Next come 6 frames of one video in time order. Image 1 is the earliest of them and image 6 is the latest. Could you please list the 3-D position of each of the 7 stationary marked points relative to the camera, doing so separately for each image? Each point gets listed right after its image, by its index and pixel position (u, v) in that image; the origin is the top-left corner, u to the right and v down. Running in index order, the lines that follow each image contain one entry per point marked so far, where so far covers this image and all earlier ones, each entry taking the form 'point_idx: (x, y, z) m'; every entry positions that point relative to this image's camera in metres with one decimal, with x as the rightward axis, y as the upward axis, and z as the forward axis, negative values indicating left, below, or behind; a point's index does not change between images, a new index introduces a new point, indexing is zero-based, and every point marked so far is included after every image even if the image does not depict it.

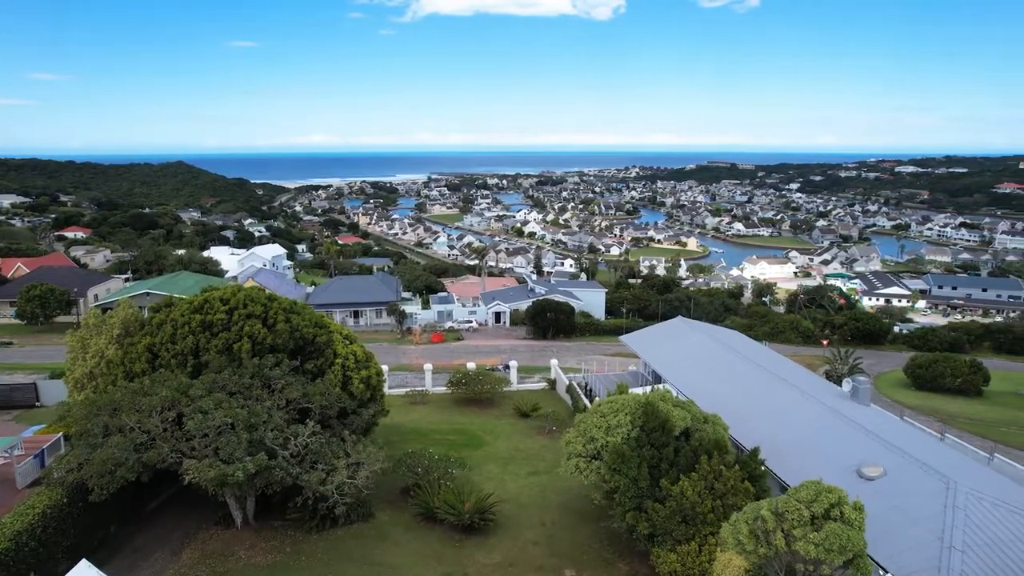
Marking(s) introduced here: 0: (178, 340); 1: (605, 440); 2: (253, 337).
0: (-6.3, -1.0, +11.4) m
1: (+1.6, -2.5, +9.9) m
2: (-4.9, -0.9, +11.6) m
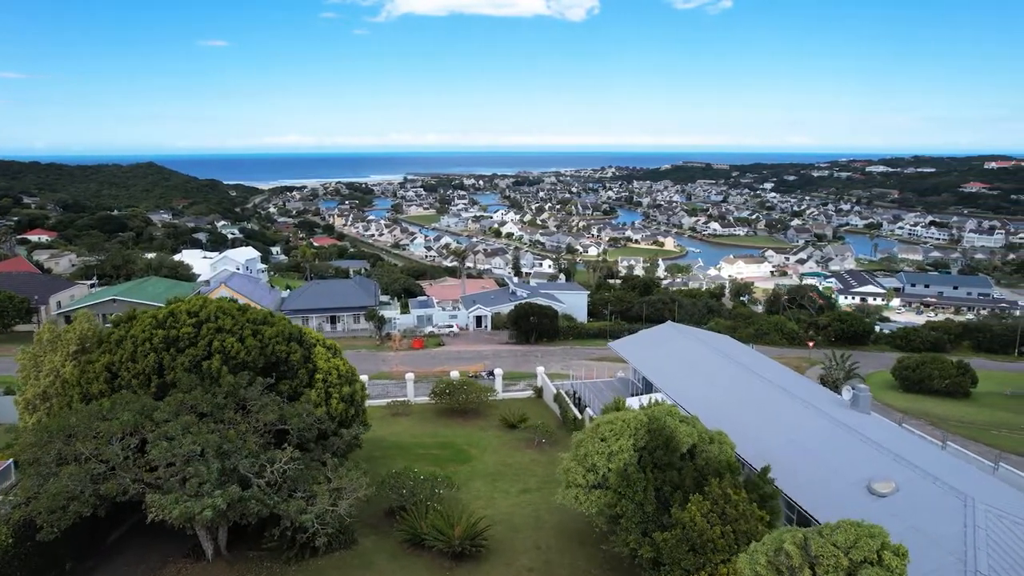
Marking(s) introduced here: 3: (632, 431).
0: (-6.5, -1.2, +10.5) m
1: (+1.5, -2.7, +9.3) m
2: (-5.1, -1.2, +10.7) m
3: (+2.0, -2.2, +9.6) m
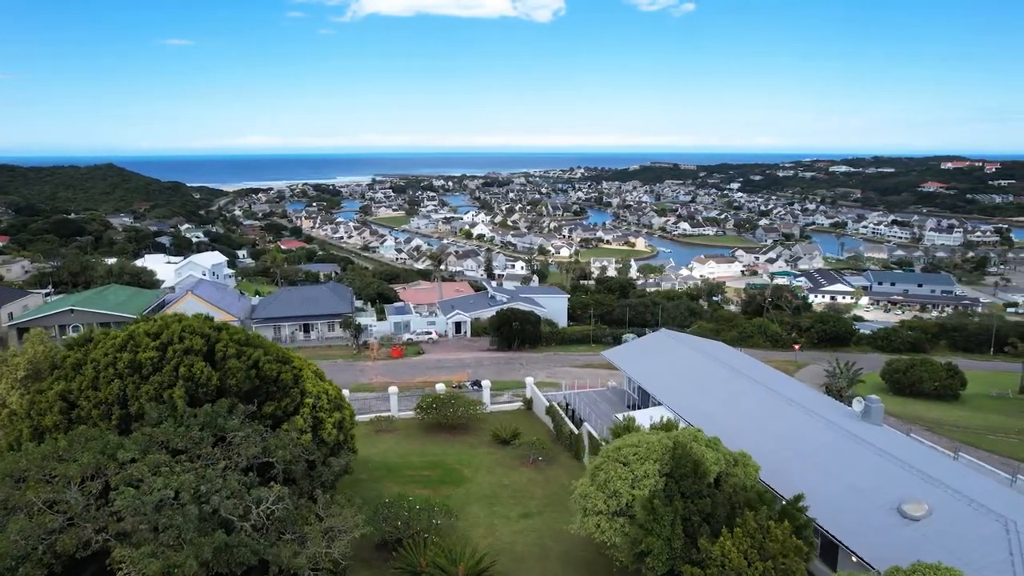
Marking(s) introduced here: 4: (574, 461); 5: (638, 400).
0: (-6.4, -1.5, +9.3) m
1: (+1.7, -2.9, +8.5) m
2: (-5.0, -1.5, +9.6) m
3: (+2.2, -2.4, +8.8) m
4: (+1.6, -4.5, +15.6) m
5: (+3.7, -3.3, +17.6) m
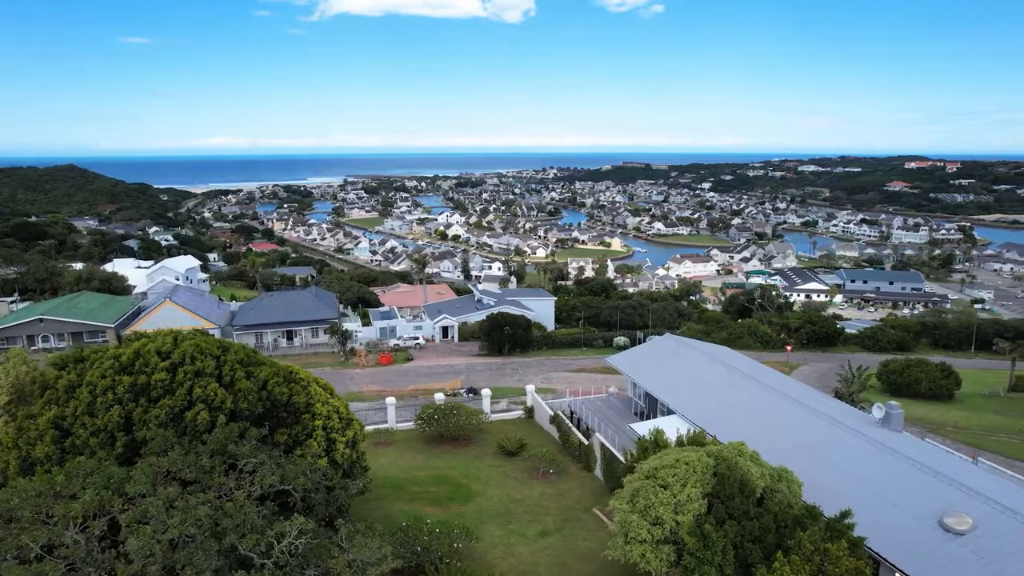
0: (-5.9, -1.8, +8.6) m
1: (+2.2, -3.0, +8.1) m
2: (-4.5, -1.7, +8.9) m
3: (+2.7, -2.6, +8.4) m
4: (+1.9, -4.6, +15.1) m
5: (+3.8, -3.4, +17.2) m
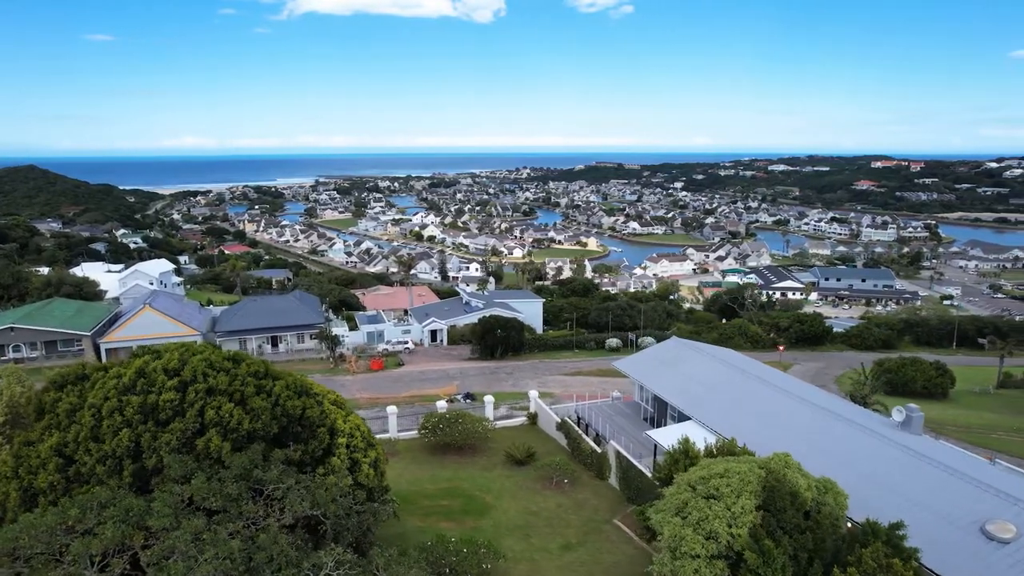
0: (-5.3, -1.9, +7.9) m
1: (+2.8, -3.1, +7.8) m
2: (-4.0, -1.8, +8.3) m
3: (+3.2, -2.7, +8.1) m
4: (+2.2, -4.7, +14.8) m
5: (+4.0, -3.5, +17.0) m
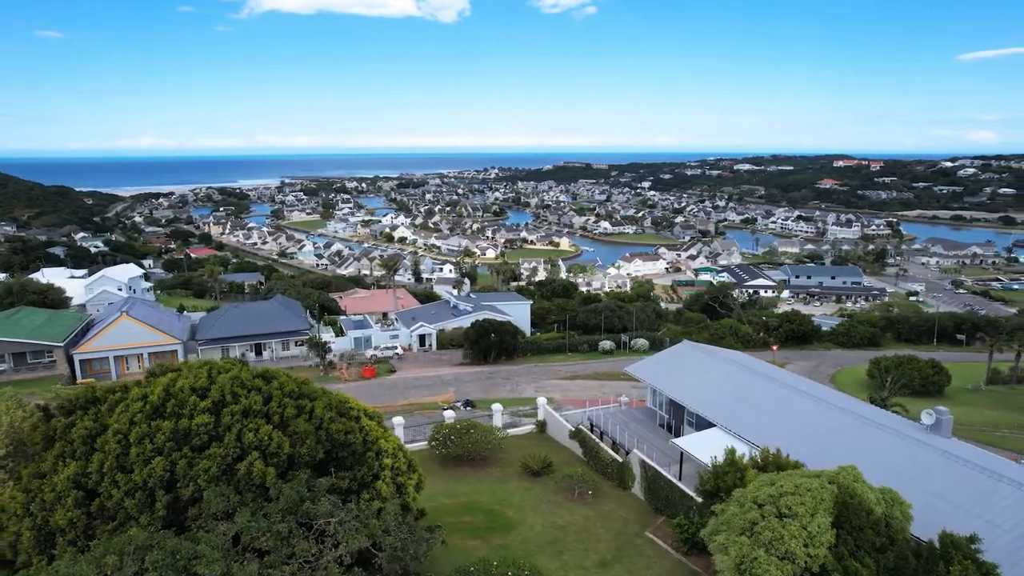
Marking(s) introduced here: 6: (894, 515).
0: (-4.5, -2.1, +7.2) m
1: (+3.6, -3.3, +7.4) m
2: (-3.2, -2.0, +7.7) m
3: (+4.0, -2.8, +7.8) m
4: (+2.6, -4.9, +14.4) m
5: (+4.4, -3.6, +16.7) m
6: (+5.1, -3.0, +8.0) m
